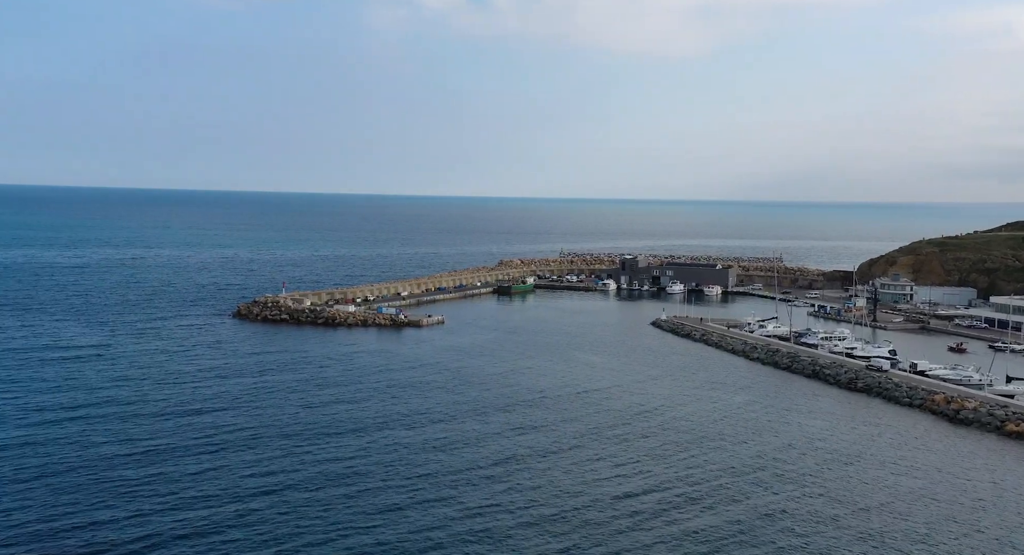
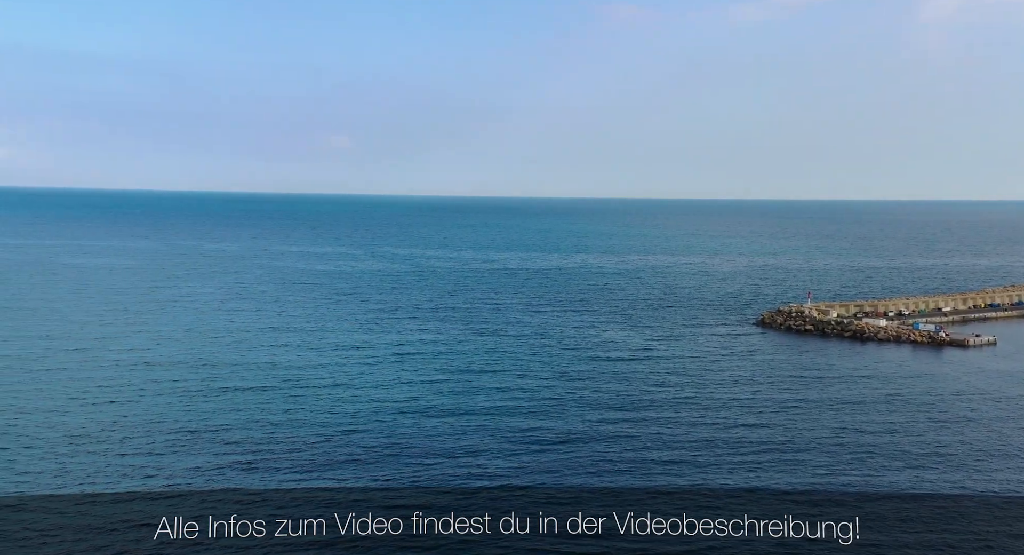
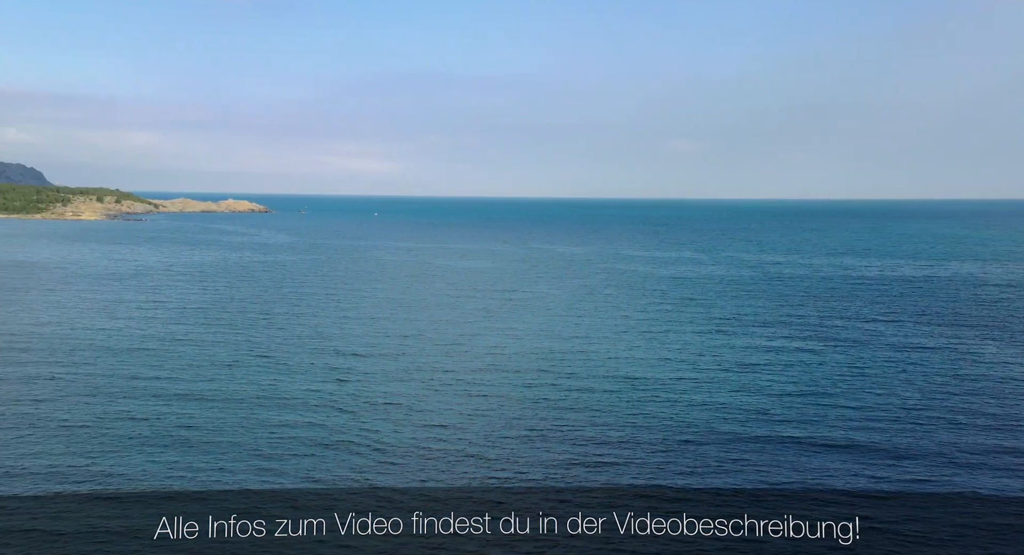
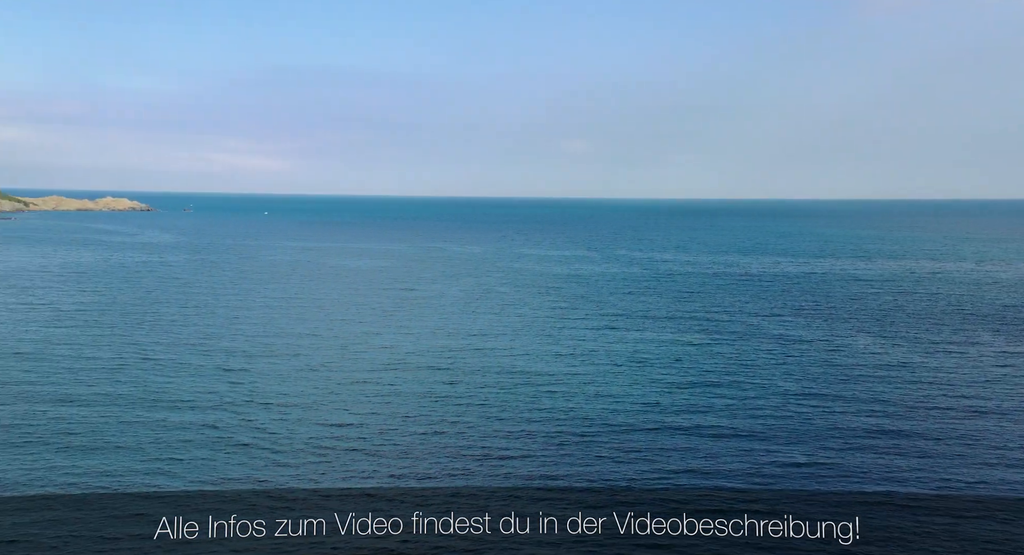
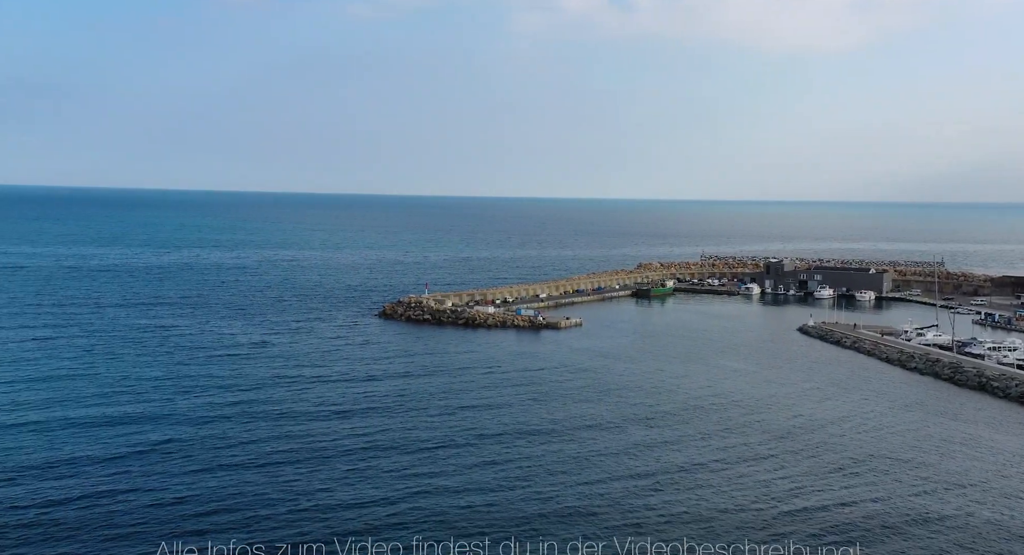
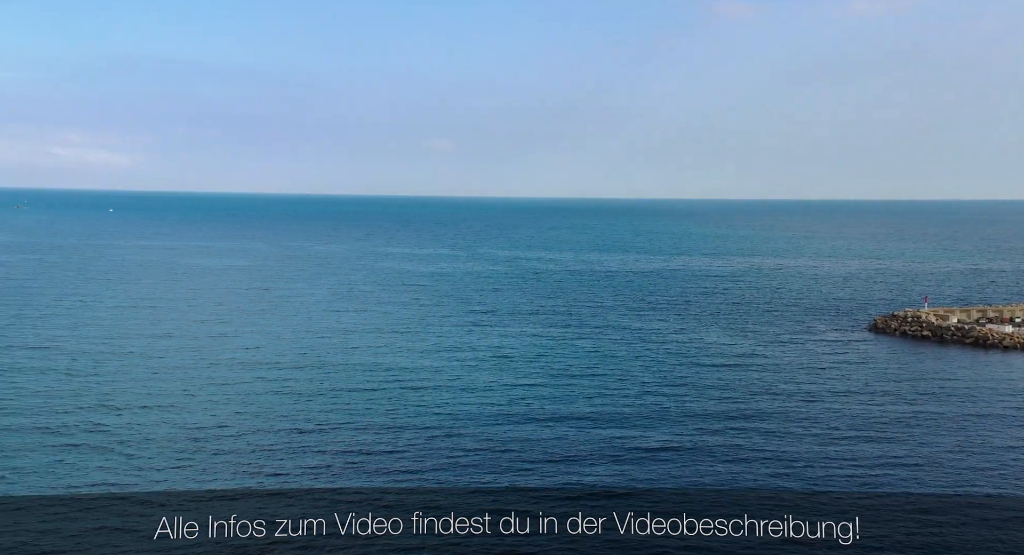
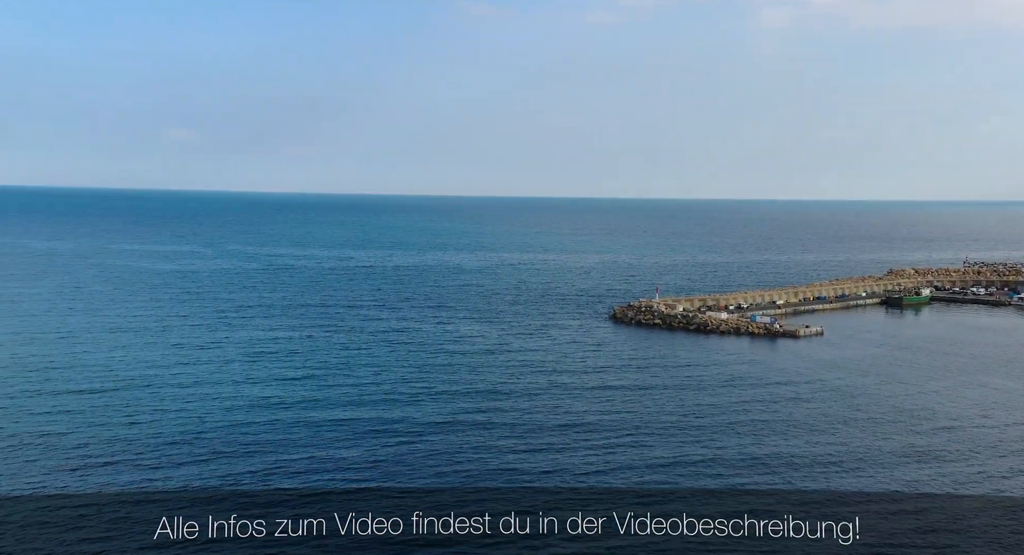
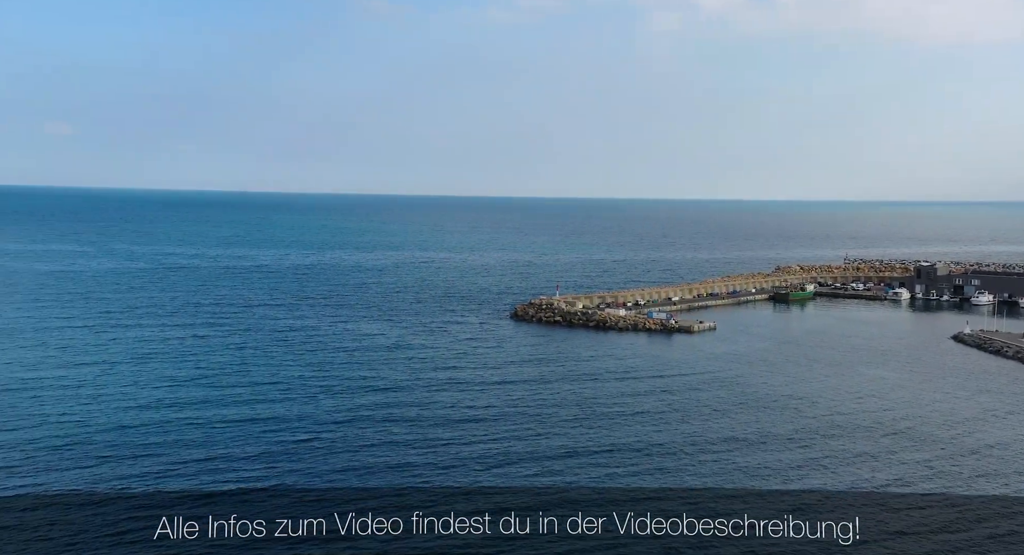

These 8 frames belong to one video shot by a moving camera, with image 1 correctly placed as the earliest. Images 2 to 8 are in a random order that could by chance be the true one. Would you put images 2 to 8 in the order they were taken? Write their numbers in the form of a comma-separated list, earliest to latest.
5, 8, 7, 2, 6, 4, 3
